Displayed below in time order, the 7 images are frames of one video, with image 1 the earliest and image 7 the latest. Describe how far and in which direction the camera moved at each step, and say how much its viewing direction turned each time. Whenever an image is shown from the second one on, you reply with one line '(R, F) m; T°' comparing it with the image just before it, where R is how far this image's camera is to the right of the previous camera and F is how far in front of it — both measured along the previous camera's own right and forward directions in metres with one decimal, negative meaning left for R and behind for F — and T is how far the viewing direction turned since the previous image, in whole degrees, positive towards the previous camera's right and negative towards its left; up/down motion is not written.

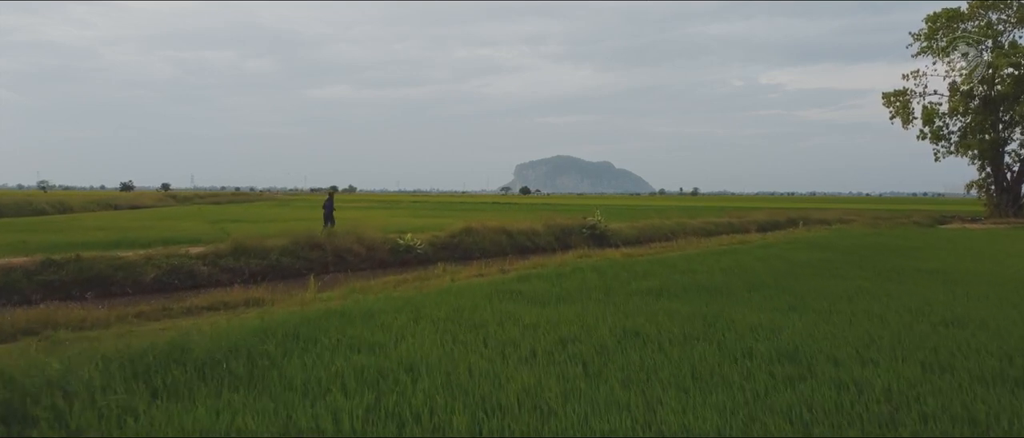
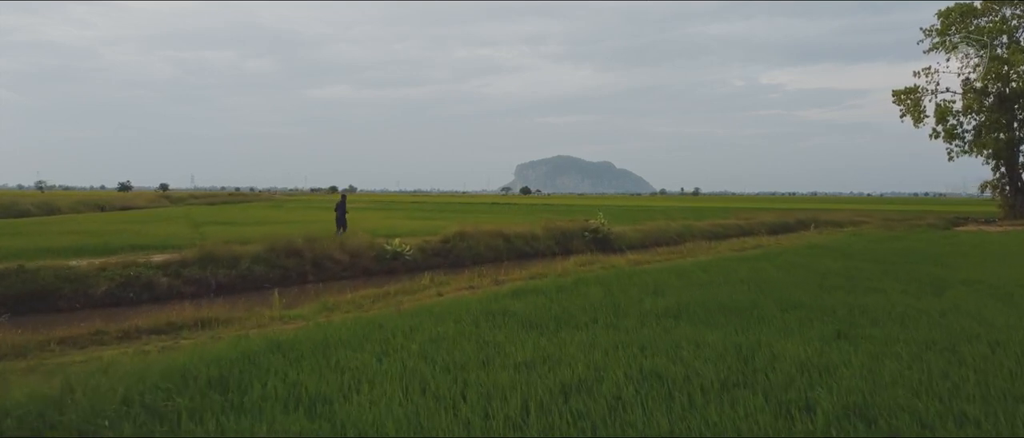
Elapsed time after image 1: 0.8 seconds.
(+0.1, +1.8) m; 0°
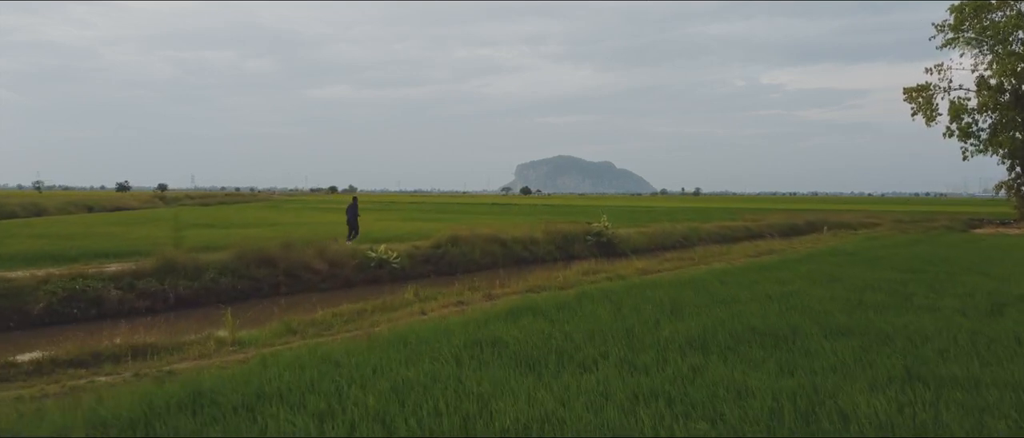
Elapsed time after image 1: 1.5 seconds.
(+0.1, +1.8) m; 0°
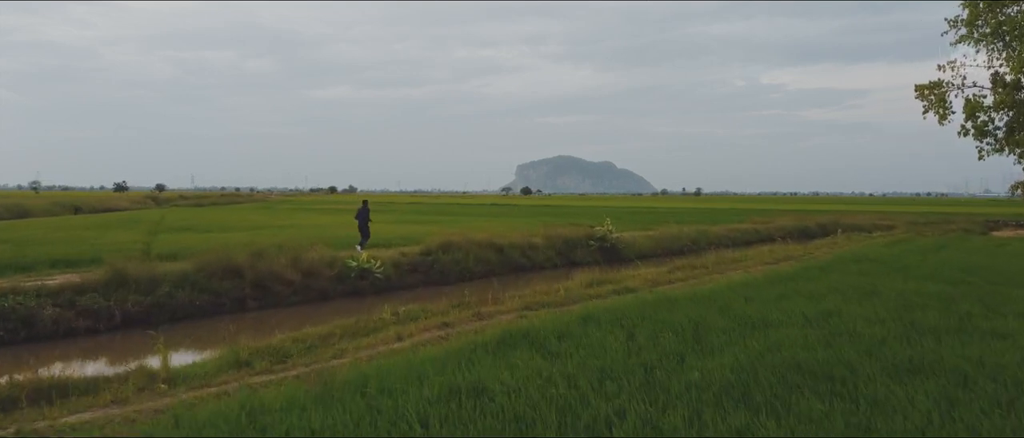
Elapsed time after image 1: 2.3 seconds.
(+0.1, +1.8) m; 0°
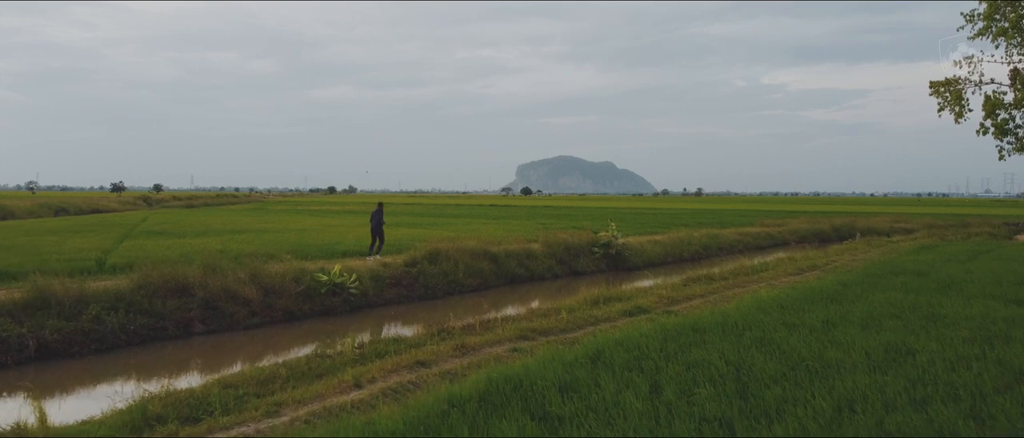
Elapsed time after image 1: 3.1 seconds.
(+0.1, +2.2) m; 0°
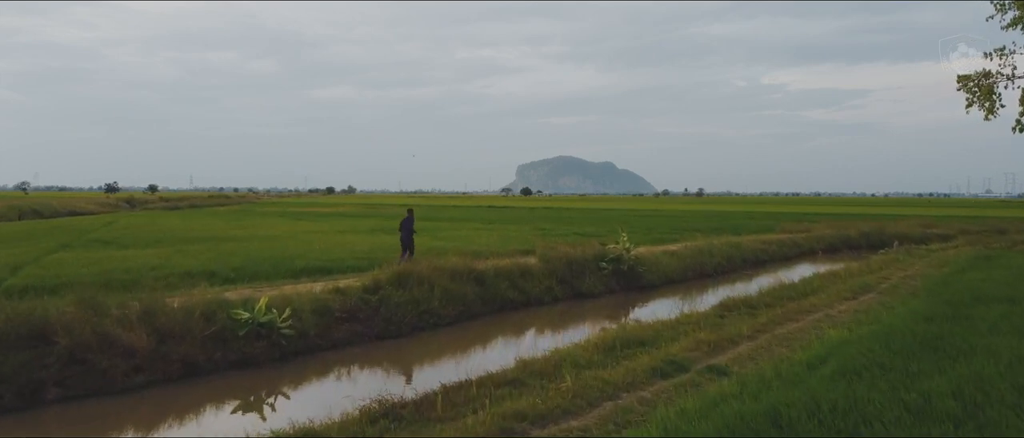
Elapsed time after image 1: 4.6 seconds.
(+0.2, +3.7) m; 0°
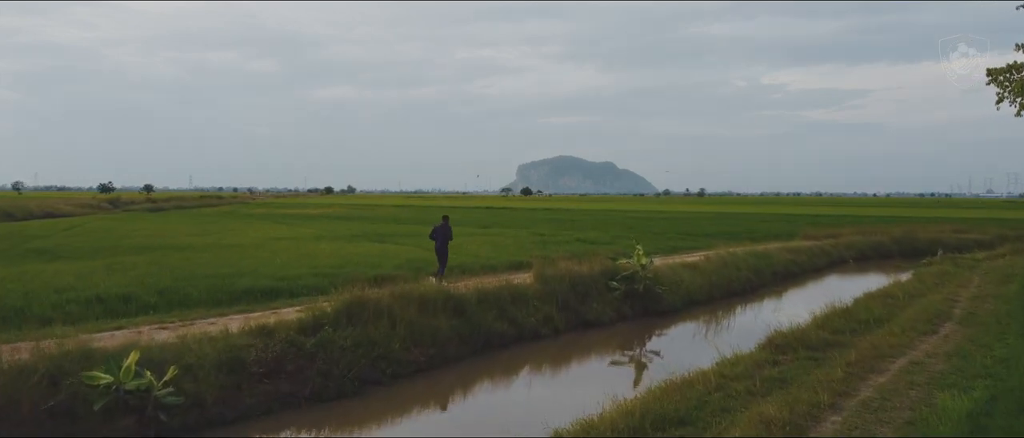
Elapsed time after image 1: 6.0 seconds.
(+0.2, +3.4) m; 0°
